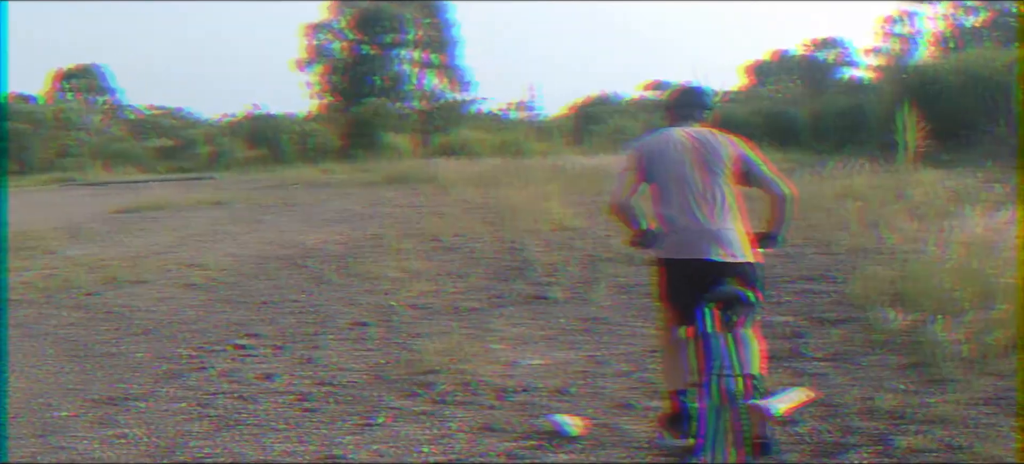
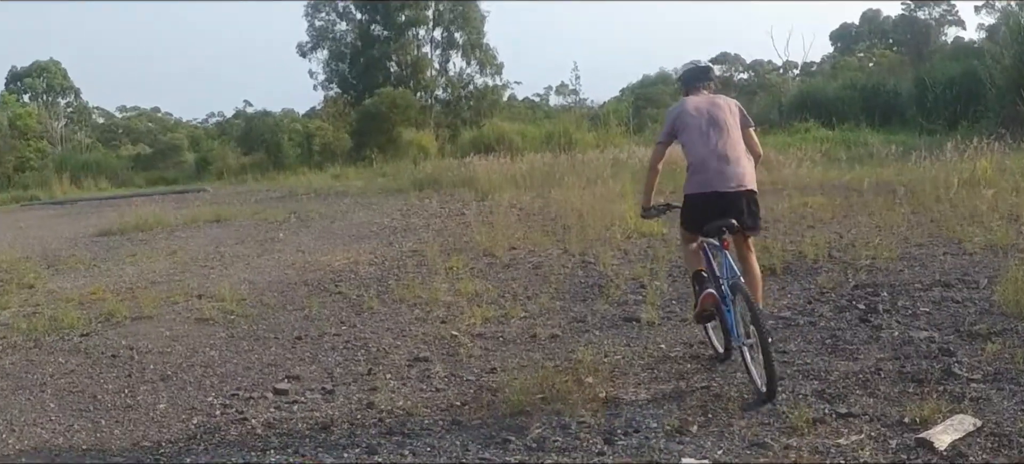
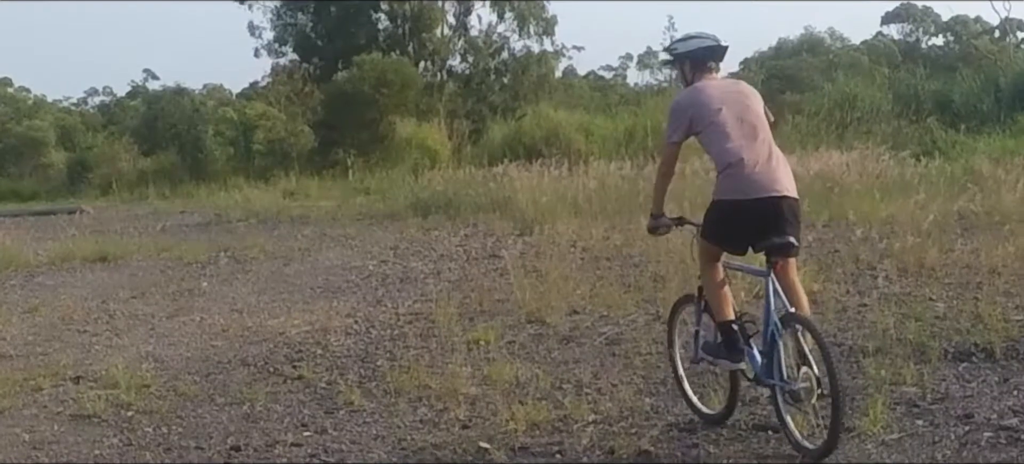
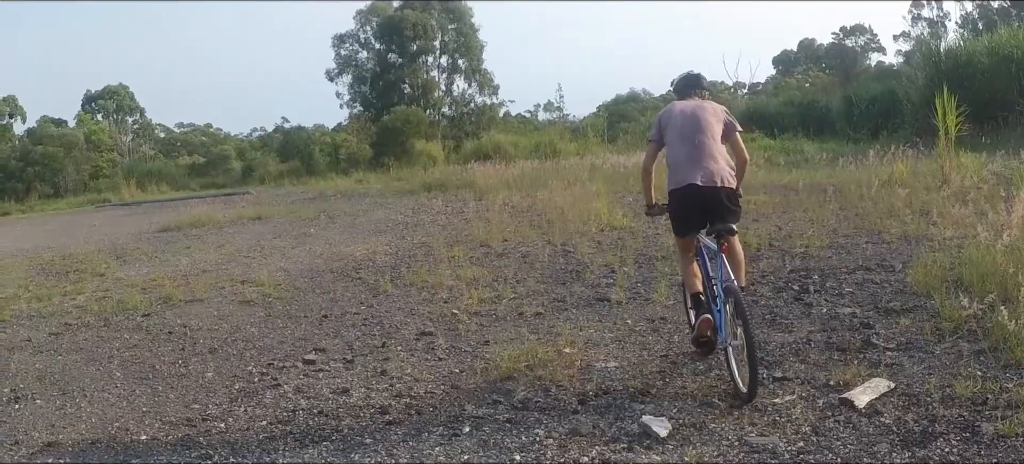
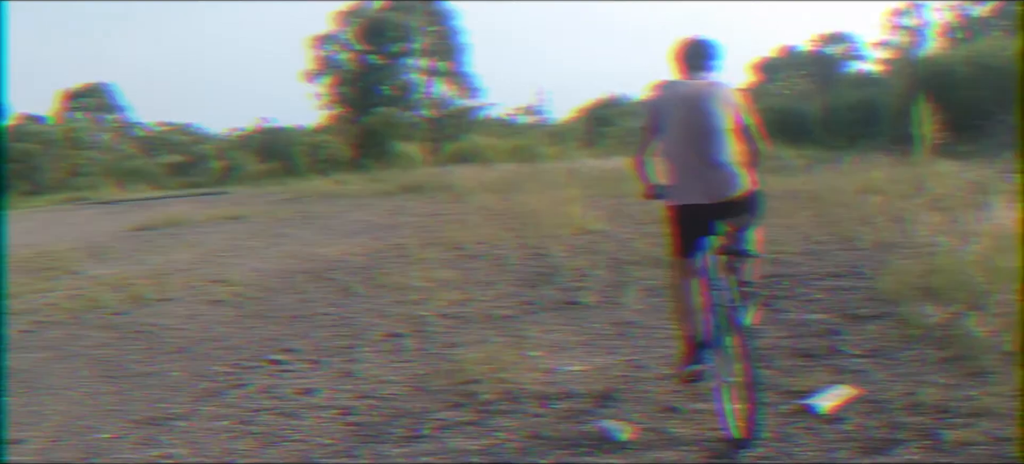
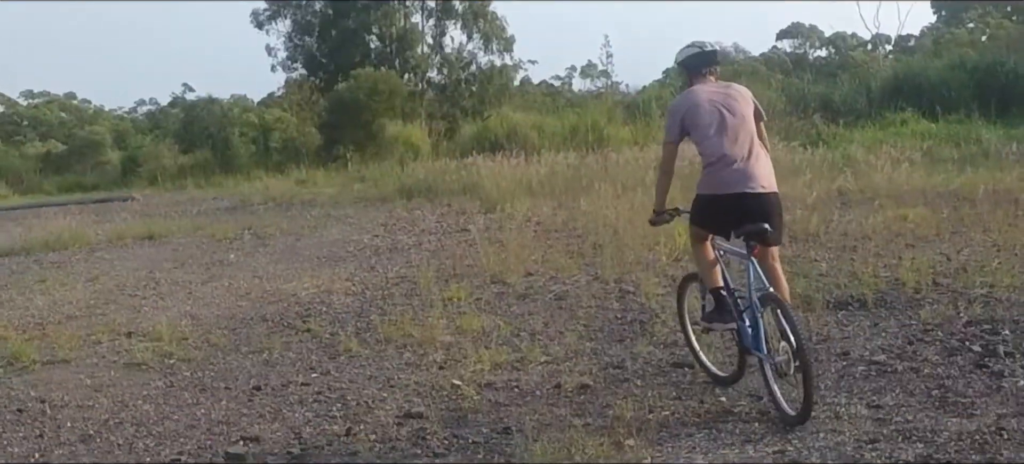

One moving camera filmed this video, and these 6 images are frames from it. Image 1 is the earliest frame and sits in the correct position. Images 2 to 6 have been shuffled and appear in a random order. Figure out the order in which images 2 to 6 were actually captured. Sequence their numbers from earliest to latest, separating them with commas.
5, 4, 2, 6, 3
